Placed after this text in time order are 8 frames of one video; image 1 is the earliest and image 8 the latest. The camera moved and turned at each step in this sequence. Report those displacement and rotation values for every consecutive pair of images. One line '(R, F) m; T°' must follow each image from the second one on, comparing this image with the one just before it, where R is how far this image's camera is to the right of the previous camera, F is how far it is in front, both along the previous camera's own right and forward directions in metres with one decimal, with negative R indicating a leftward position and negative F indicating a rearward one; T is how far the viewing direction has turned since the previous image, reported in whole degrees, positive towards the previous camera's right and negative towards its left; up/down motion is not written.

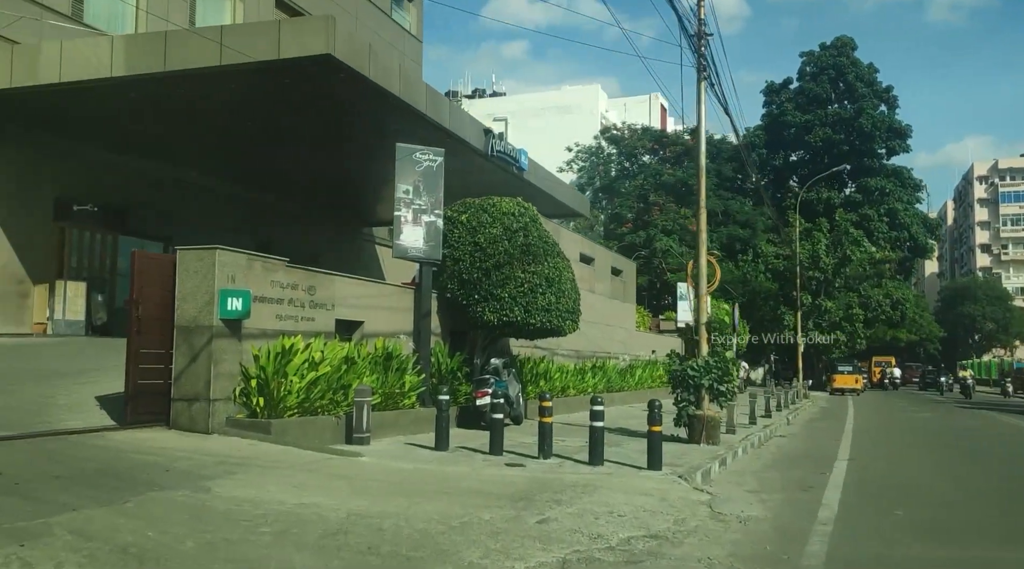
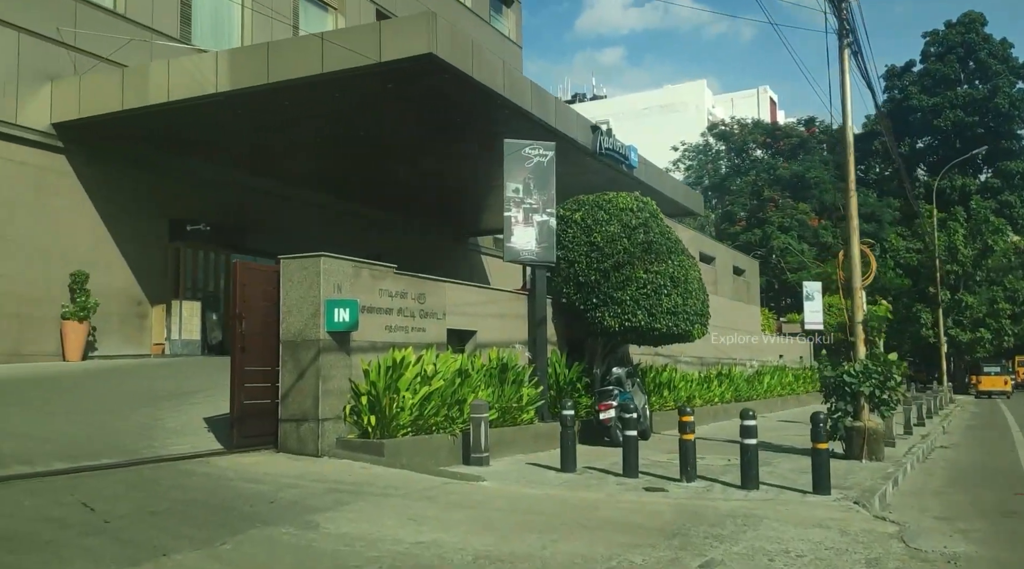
(-0.3, +1.0) m; -7°
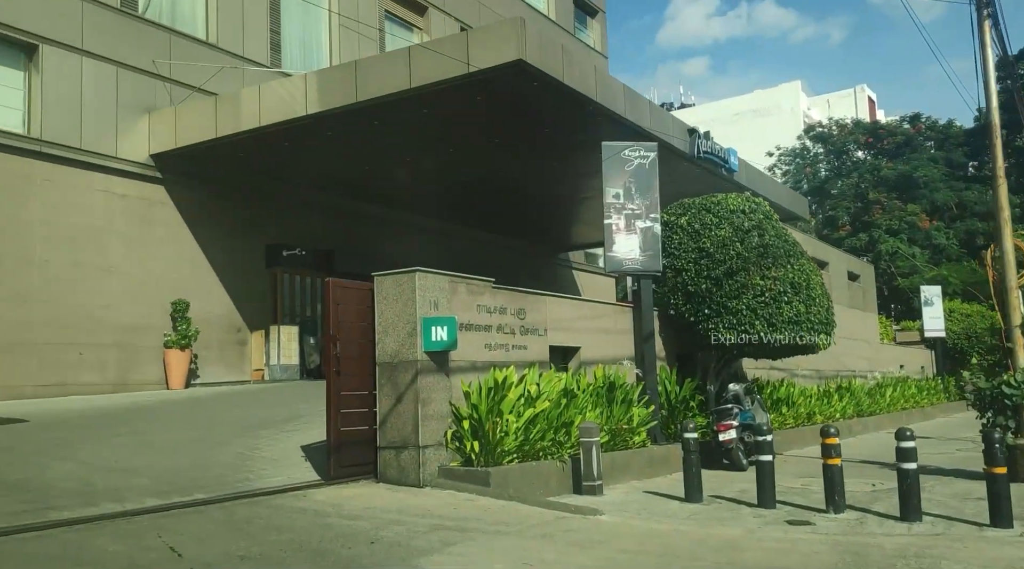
(-0.2, +0.7) m; -6°
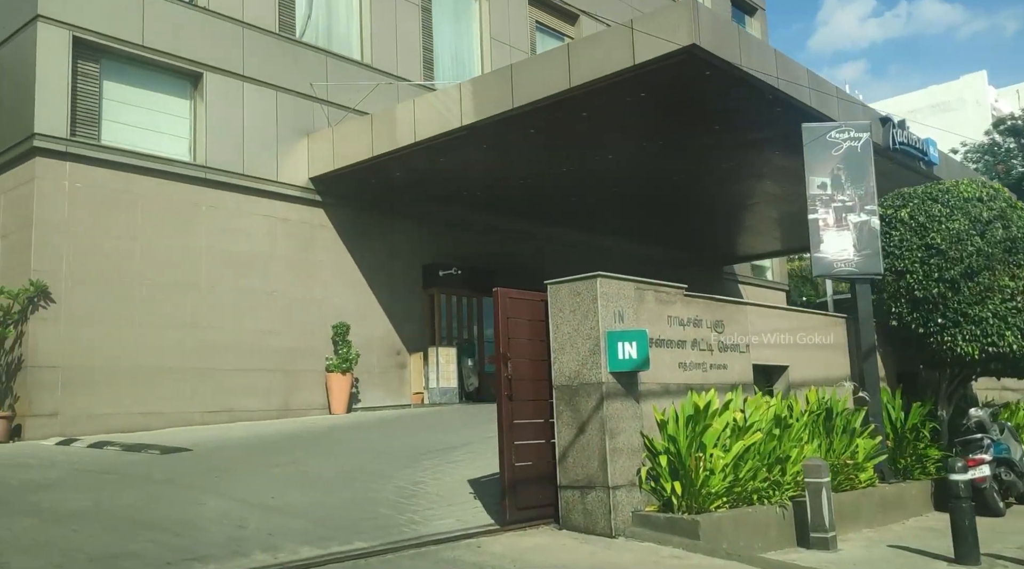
(-0.4, +1.2) m; -10°
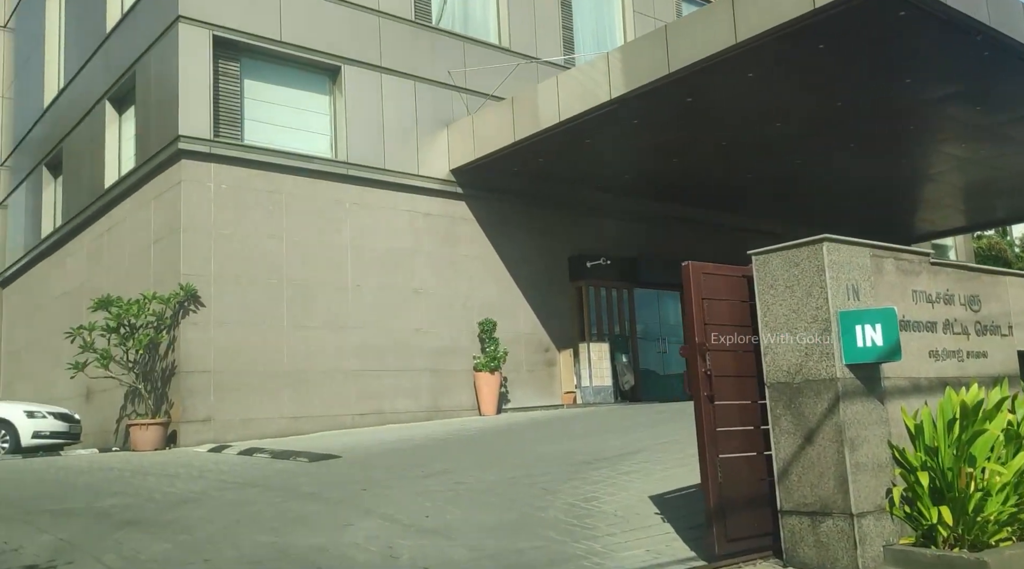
(-0.4, +1.2) m; -10°
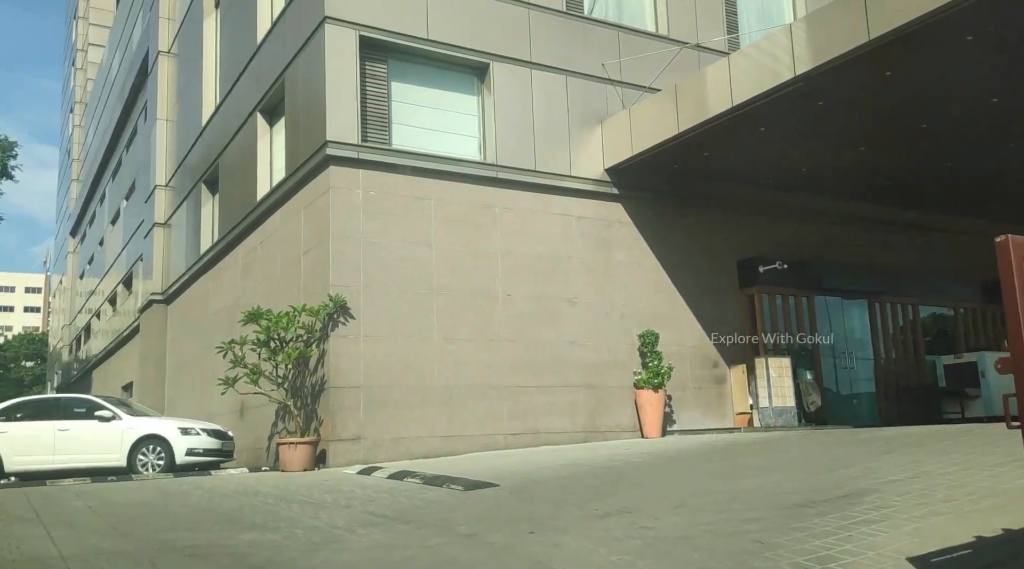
(-0.4, +1.3) m; -10°
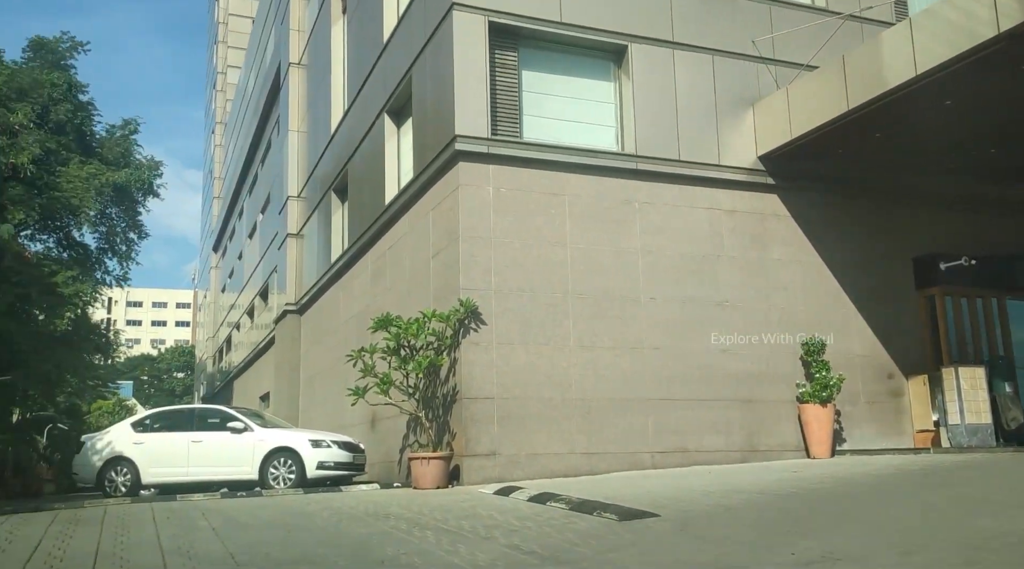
(-0.3, +1.1) m; -9°
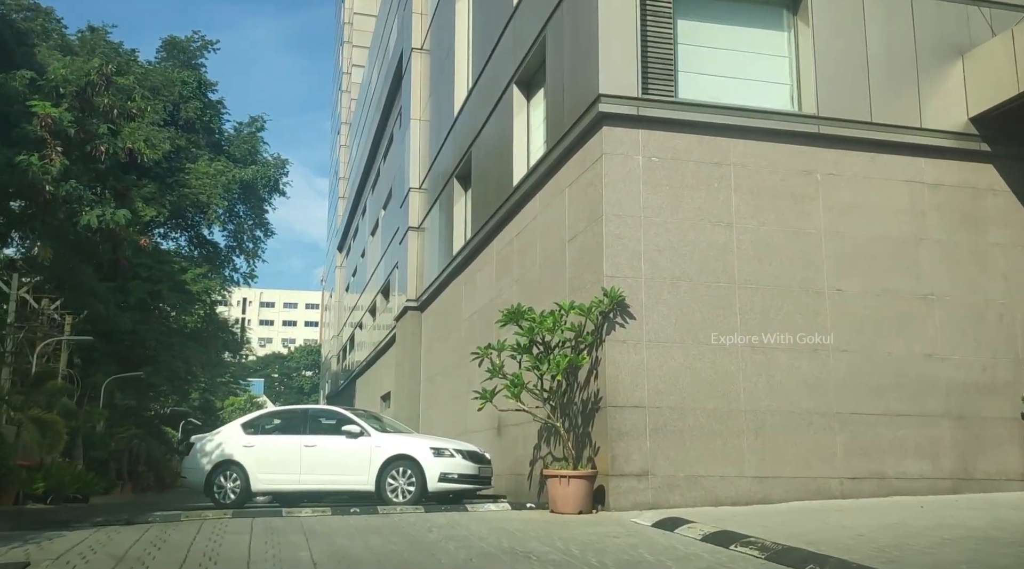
(-0.4, +1.8) m; -8°
